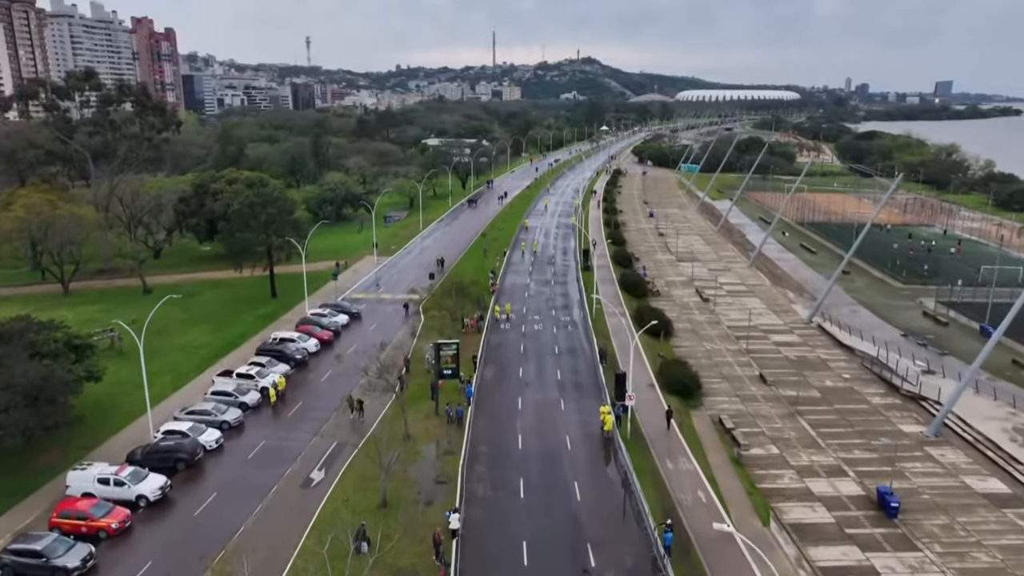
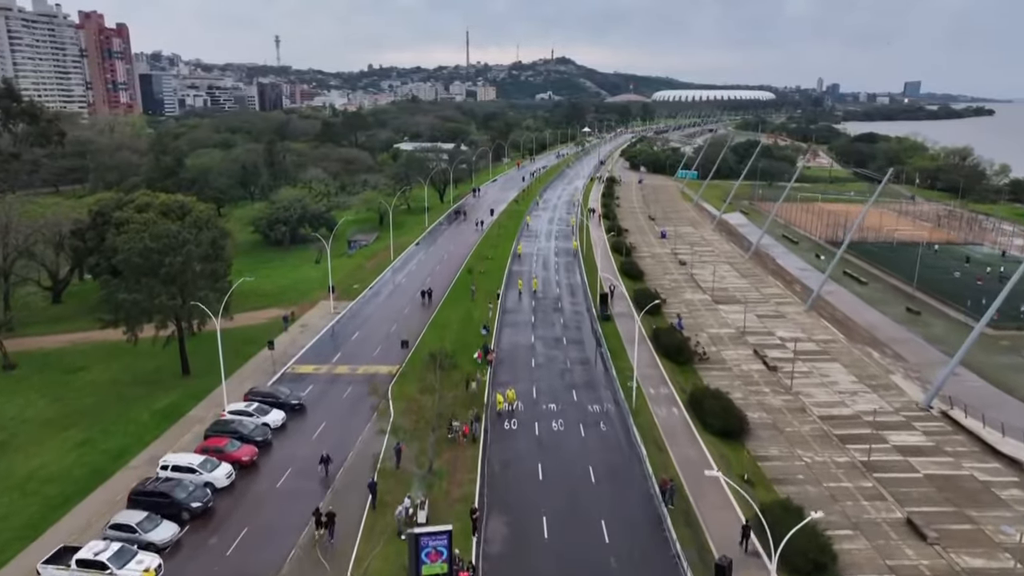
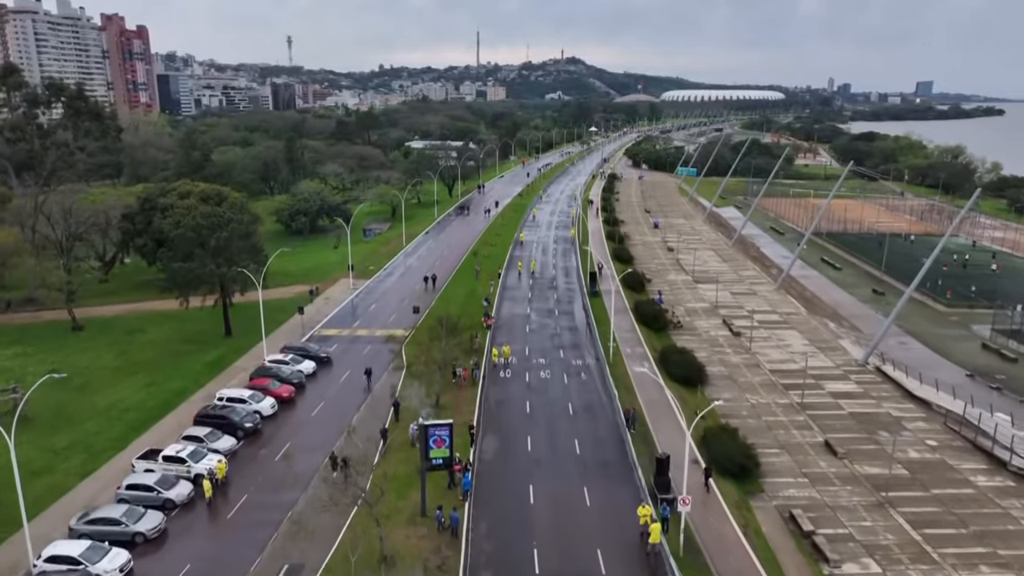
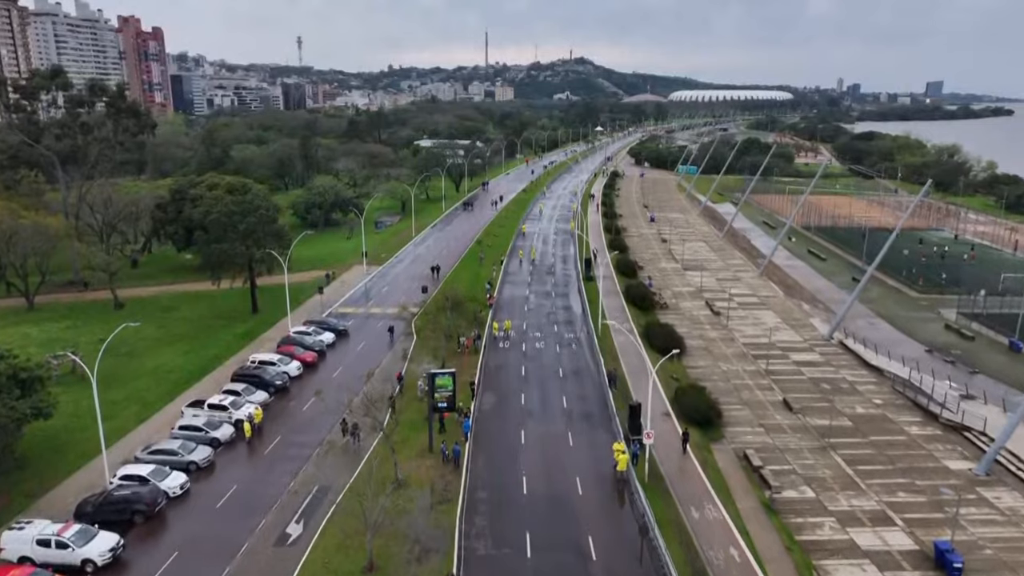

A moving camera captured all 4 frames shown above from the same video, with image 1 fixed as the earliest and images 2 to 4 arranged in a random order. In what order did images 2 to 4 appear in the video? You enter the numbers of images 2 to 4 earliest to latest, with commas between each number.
4, 3, 2
